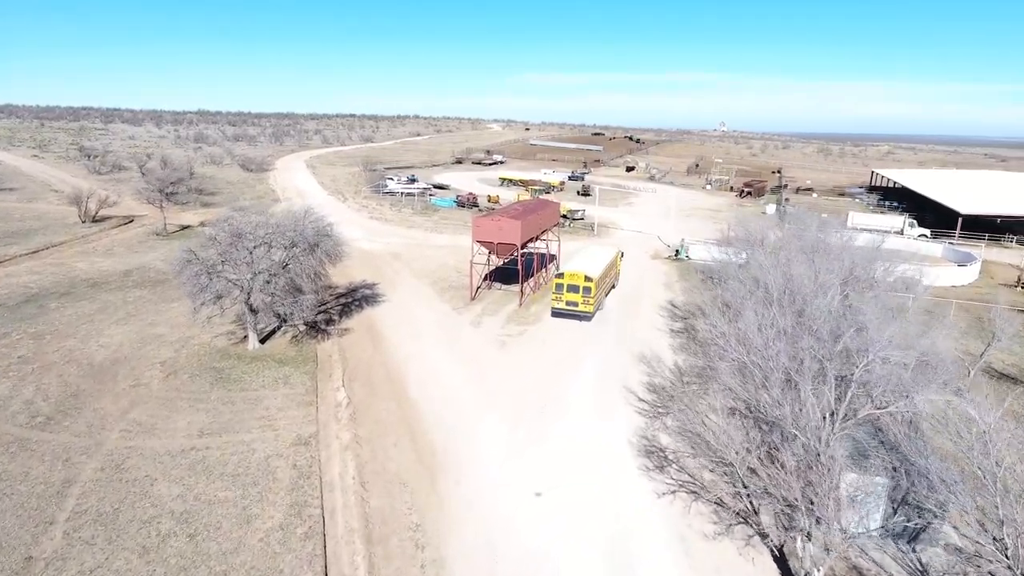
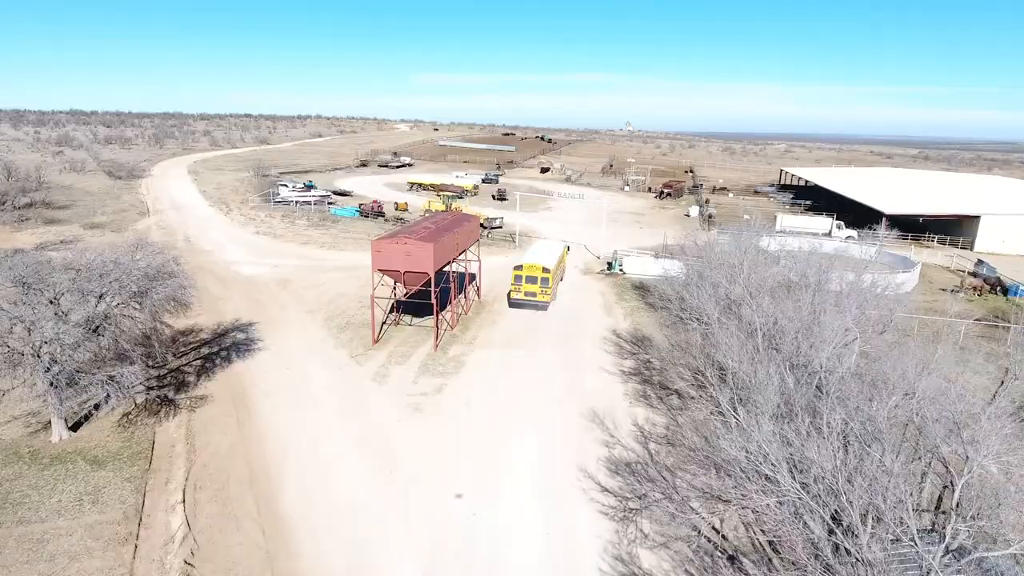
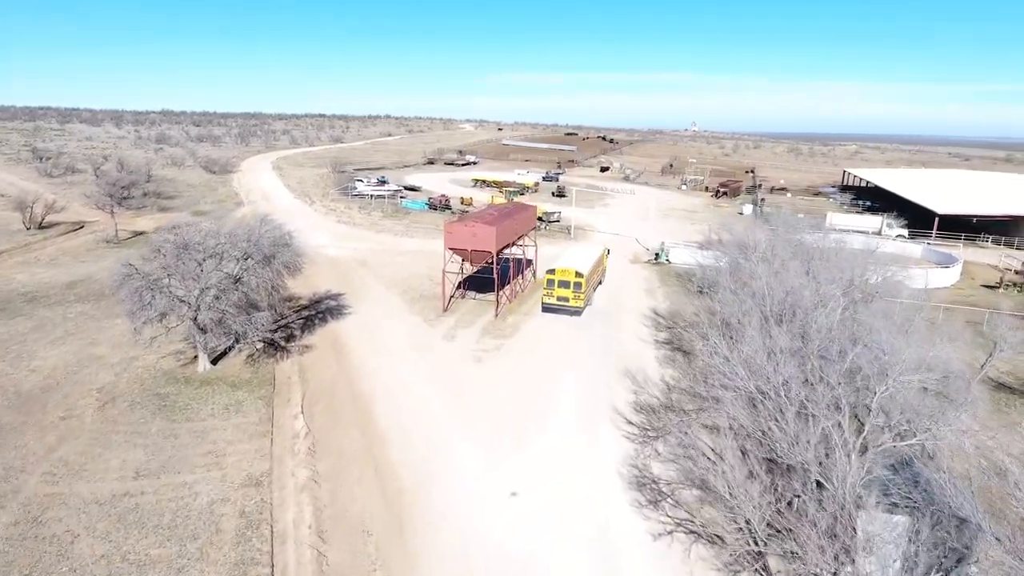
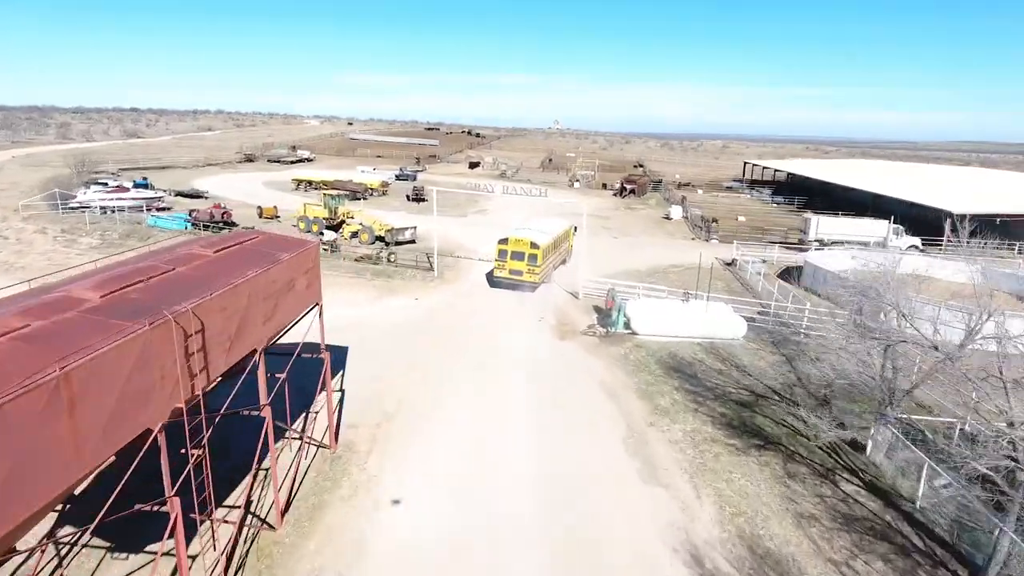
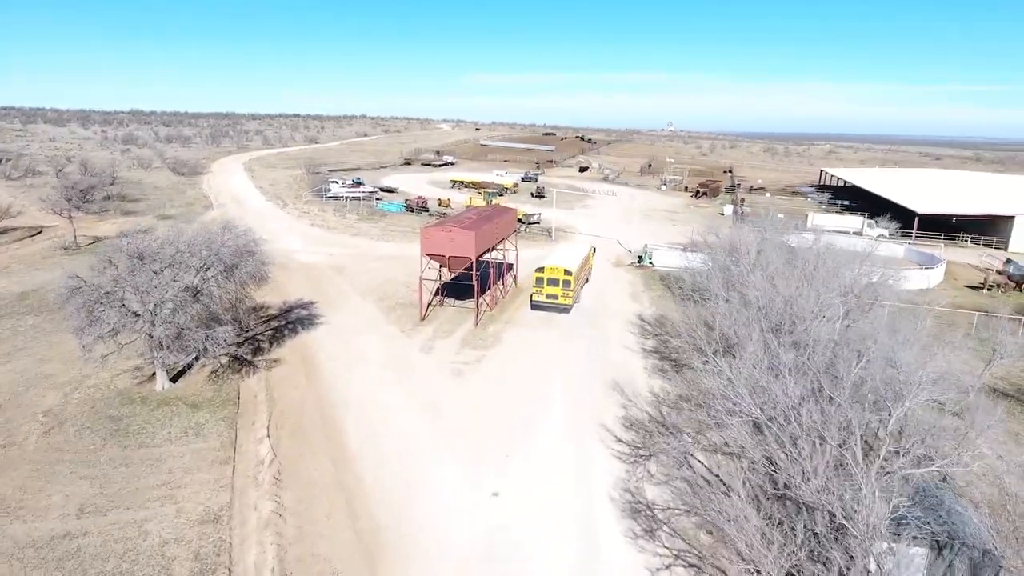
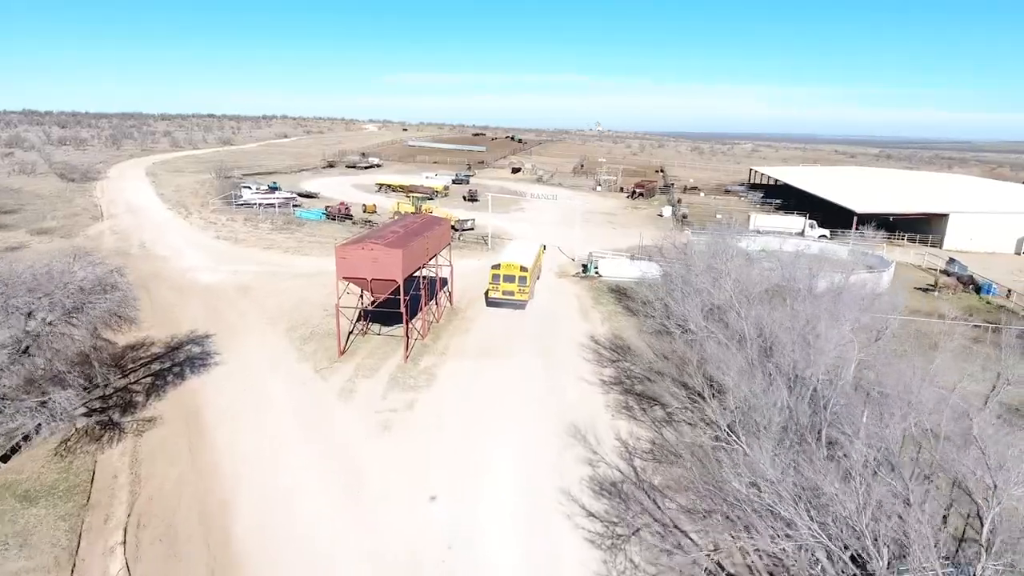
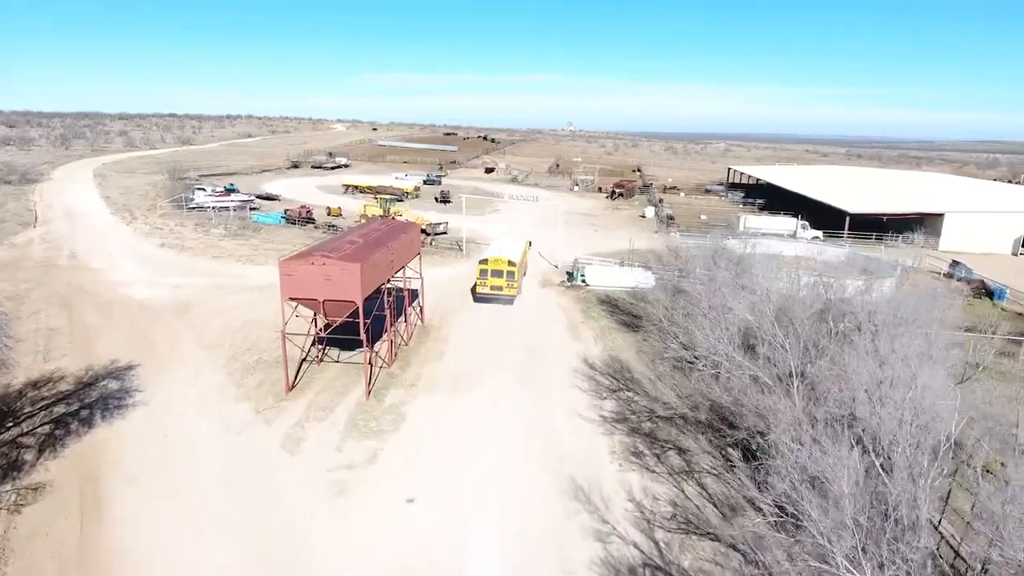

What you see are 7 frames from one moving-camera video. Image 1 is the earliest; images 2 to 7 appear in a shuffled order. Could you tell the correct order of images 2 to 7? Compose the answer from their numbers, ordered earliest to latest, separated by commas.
3, 5, 2, 6, 7, 4
